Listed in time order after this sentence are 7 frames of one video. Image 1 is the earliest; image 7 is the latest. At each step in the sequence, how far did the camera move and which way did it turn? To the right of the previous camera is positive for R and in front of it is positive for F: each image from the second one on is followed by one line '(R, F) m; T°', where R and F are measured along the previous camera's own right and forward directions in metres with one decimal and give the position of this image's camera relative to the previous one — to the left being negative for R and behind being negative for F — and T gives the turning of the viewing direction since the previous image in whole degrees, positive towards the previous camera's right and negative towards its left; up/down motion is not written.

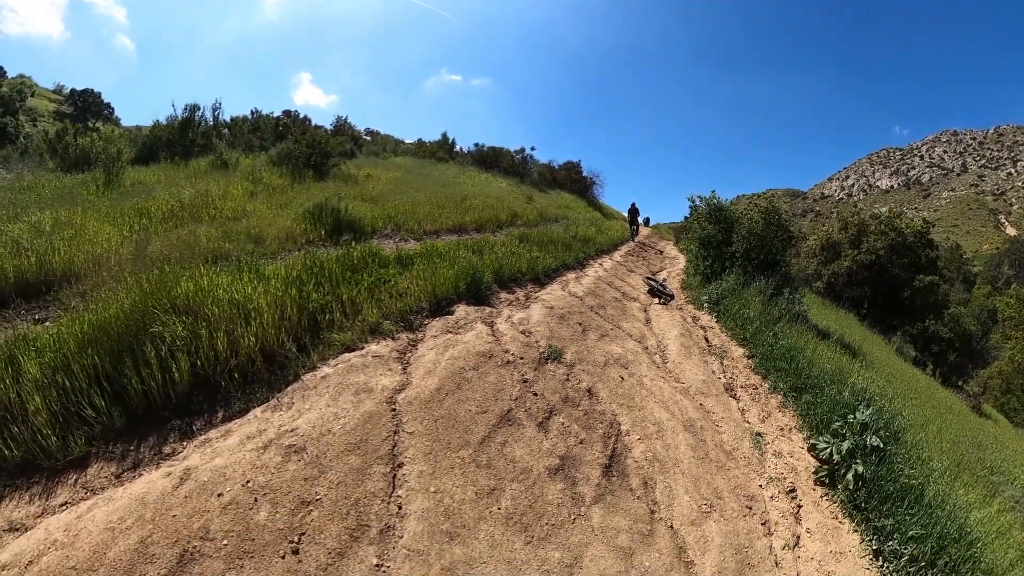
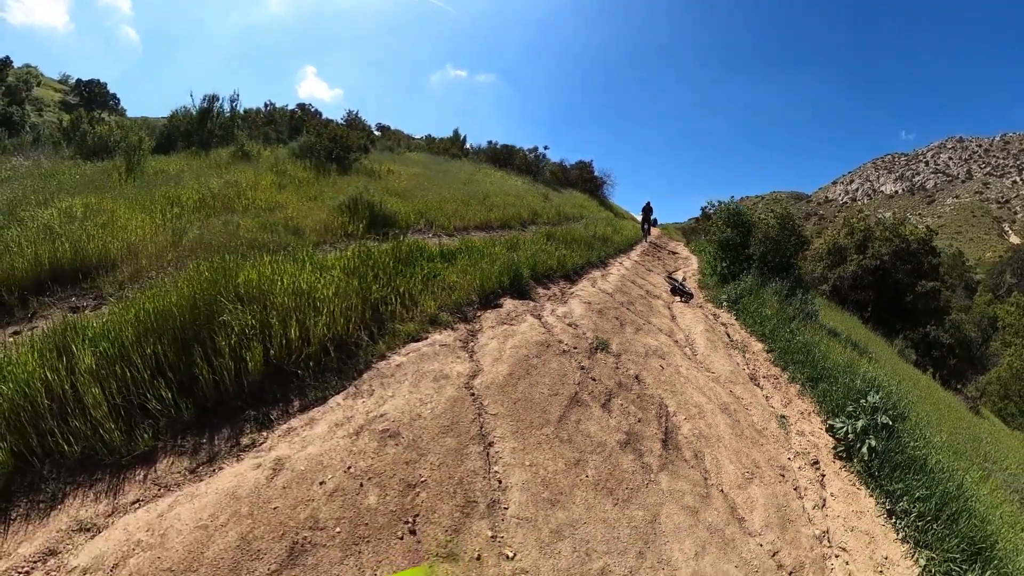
(-0.5, -0.6) m; 0°
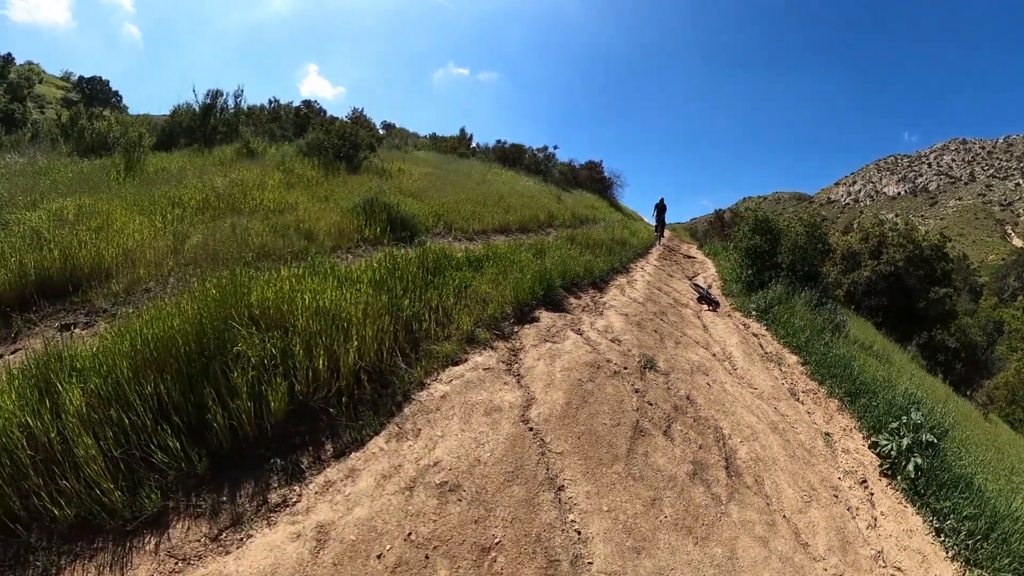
(-0.4, 0.0) m; 0°
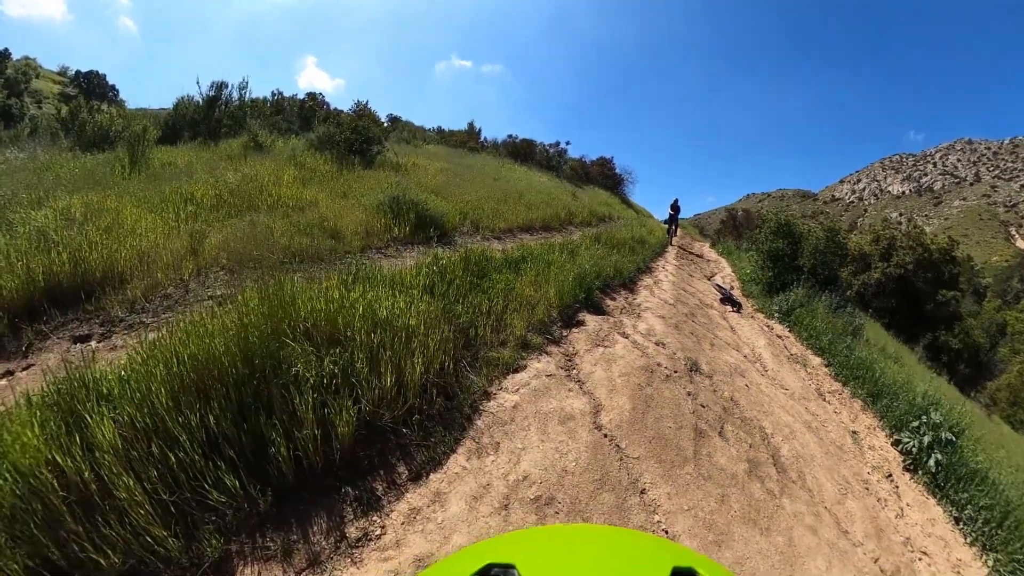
(-0.5, -0.4) m; 0°
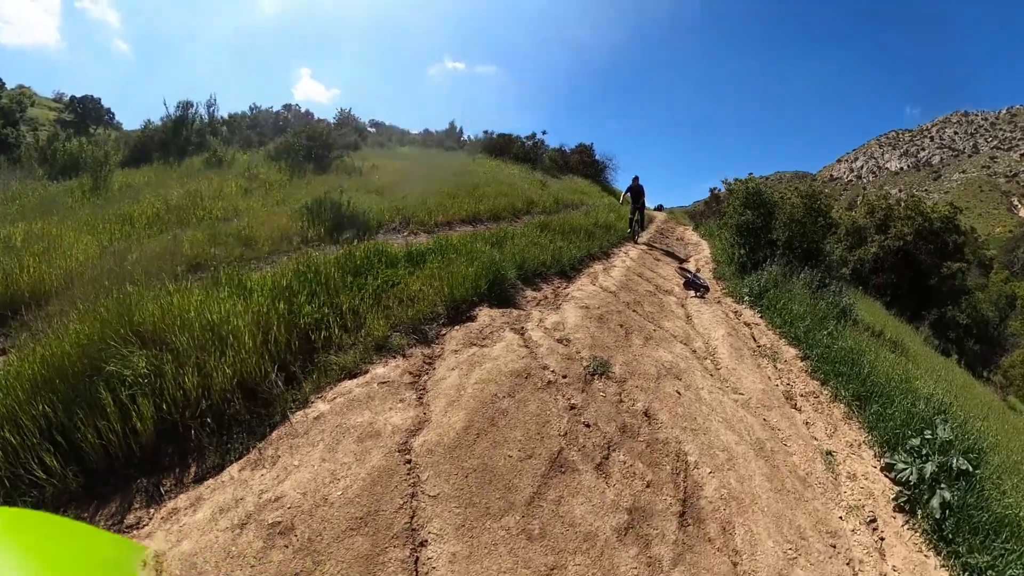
(+1.1, +1.5) m; 0°
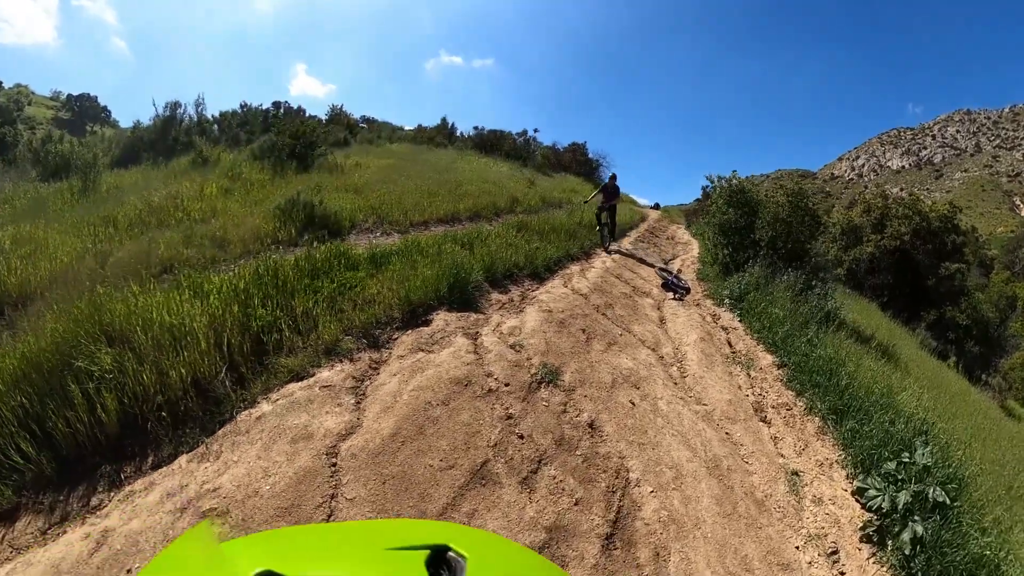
(+0.4, +0.3) m; 0°
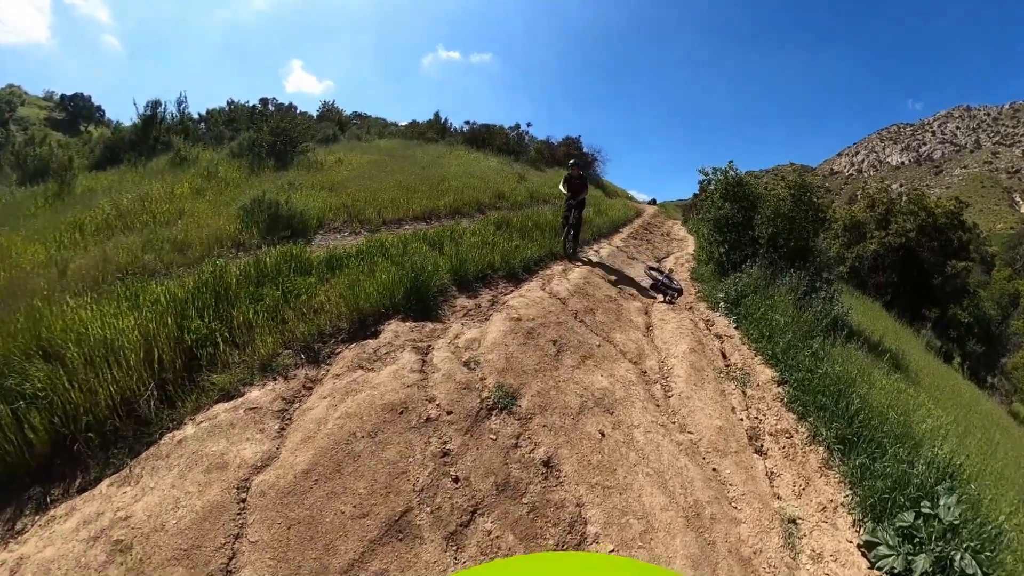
(+0.3, +0.7) m; 0°
